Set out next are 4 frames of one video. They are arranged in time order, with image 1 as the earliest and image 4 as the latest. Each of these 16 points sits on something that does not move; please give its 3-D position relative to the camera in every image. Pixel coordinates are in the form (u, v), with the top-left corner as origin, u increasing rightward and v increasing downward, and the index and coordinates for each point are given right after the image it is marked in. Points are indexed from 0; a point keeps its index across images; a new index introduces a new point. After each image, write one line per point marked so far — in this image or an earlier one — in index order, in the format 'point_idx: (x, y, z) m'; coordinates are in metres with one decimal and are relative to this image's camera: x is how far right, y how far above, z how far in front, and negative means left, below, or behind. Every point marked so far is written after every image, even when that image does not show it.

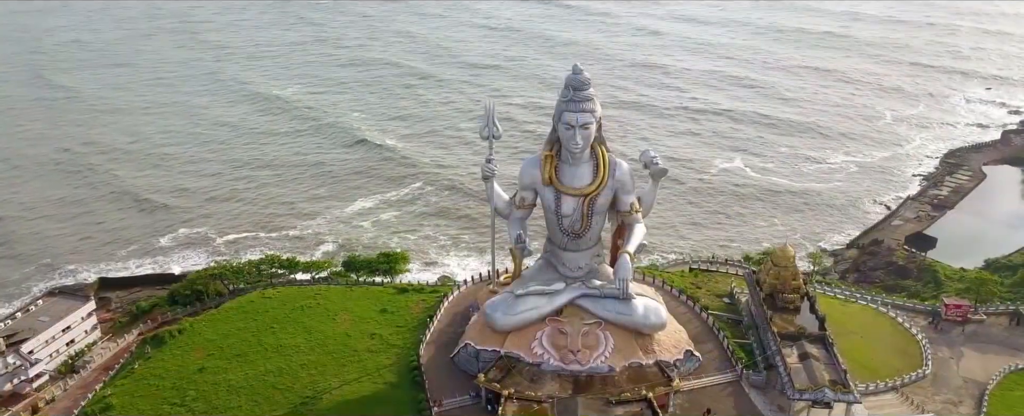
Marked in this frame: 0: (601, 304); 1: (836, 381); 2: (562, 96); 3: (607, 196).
0: (+2.3, -2.4, +18.9) m
1: (+7.9, -4.2, +17.9) m
2: (+1.3, +2.8, +18.4) m
3: (+2.5, +0.3, +19.1) m
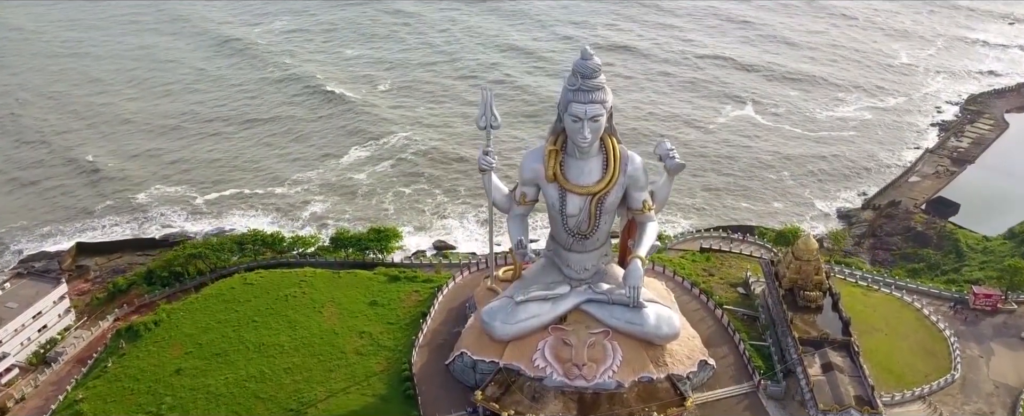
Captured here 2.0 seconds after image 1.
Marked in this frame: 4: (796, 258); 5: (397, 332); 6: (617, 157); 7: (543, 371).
0: (+2.3, -2.4, +17.3) m
1: (+7.9, -4.3, +16.5) m
2: (+1.3, +2.7, +16.2) m
3: (+2.5, +0.3, +17.2) m
4: (+7.7, -1.4, +20.0) m
5: (-3.1, -3.3, +19.8) m
6: (+2.4, +1.2, +17.0) m
7: (+0.7, -3.7, +16.6) m
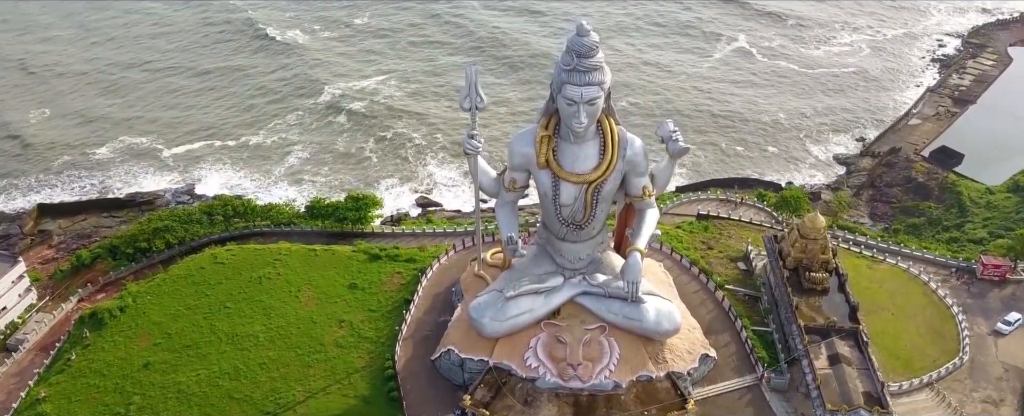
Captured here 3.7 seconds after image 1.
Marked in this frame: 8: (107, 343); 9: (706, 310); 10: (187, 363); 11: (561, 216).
0: (+2.1, -2.2, +16.1) m
1: (+7.7, -4.0, +15.7) m
2: (+1.0, +2.9, +14.5) m
3: (+2.2, +0.6, +15.7) m
4: (+7.4, -0.7, +18.8) m
5: (-3.4, -2.8, +18.7) m
6: (+2.2, +1.4, +15.4) m
7: (+0.5, -3.5, +15.6) m
8: (-10.6, -3.5, +19.2) m
9: (+4.9, -2.6, +18.5) m
10: (-8.0, -3.8, +18.1) m
11: (+1.1, -0.2, +16.0) m
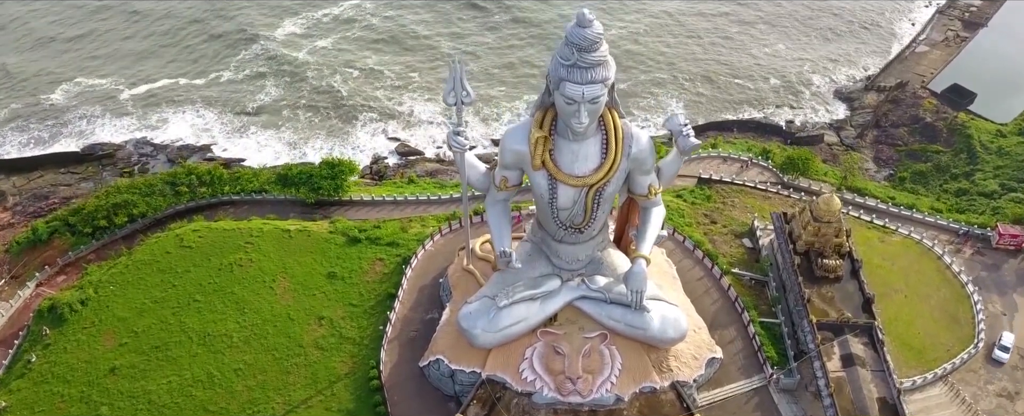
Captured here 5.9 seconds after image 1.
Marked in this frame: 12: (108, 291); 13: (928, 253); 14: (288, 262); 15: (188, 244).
0: (+1.9, -2.1, +14.9) m
1: (+7.6, -4.0, +14.9) m
2: (+0.8, +2.6, +12.5) m
3: (+2.0, +0.5, +14.1) m
4: (+7.2, -0.3, +17.5) m
5: (-3.6, -2.5, +17.4) m
6: (+2.0, +1.3, +13.7) m
7: (+0.4, -3.6, +14.5) m
8: (-10.8, -3.3, +17.8) m
9: (+4.7, -2.2, +17.3) m
10: (-8.1, -3.7, +16.9) m
11: (+0.9, -0.2, +14.4) m
12: (-10.4, -2.1, +18.9) m
13: (+11.1, -1.2, +19.5) m
14: (-5.8, -1.4, +18.9) m
15: (-8.8, -1.0, +19.9) m
